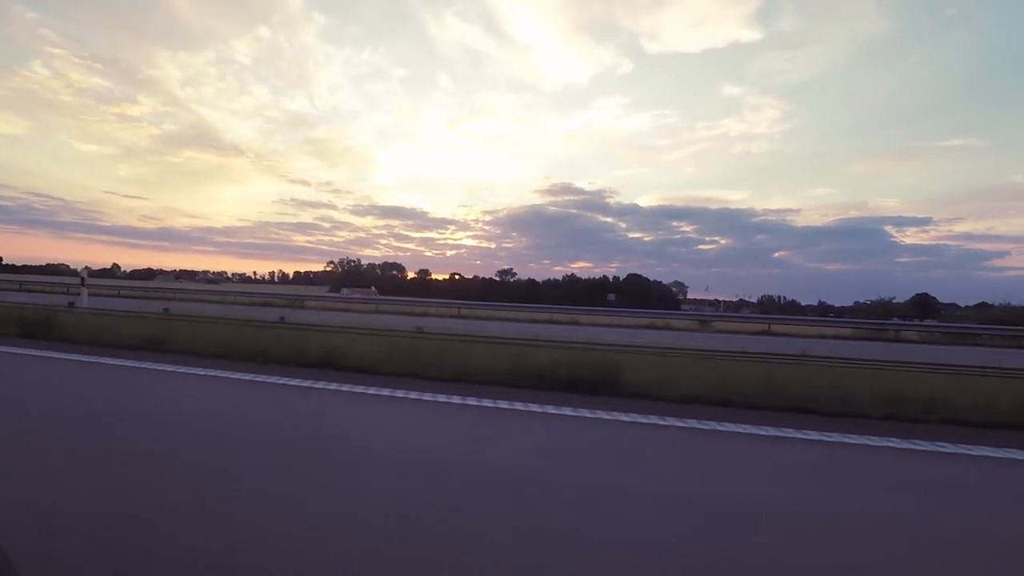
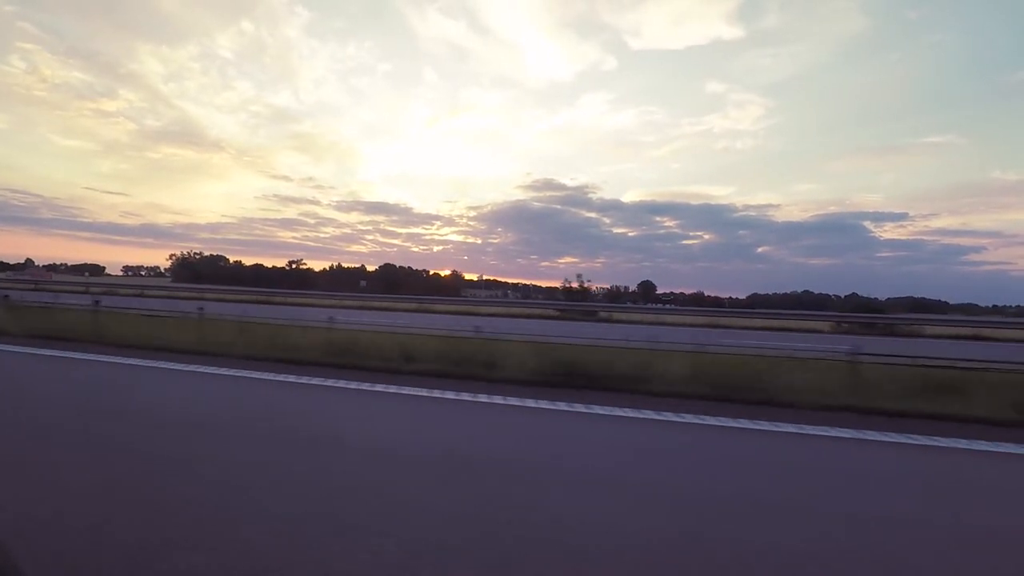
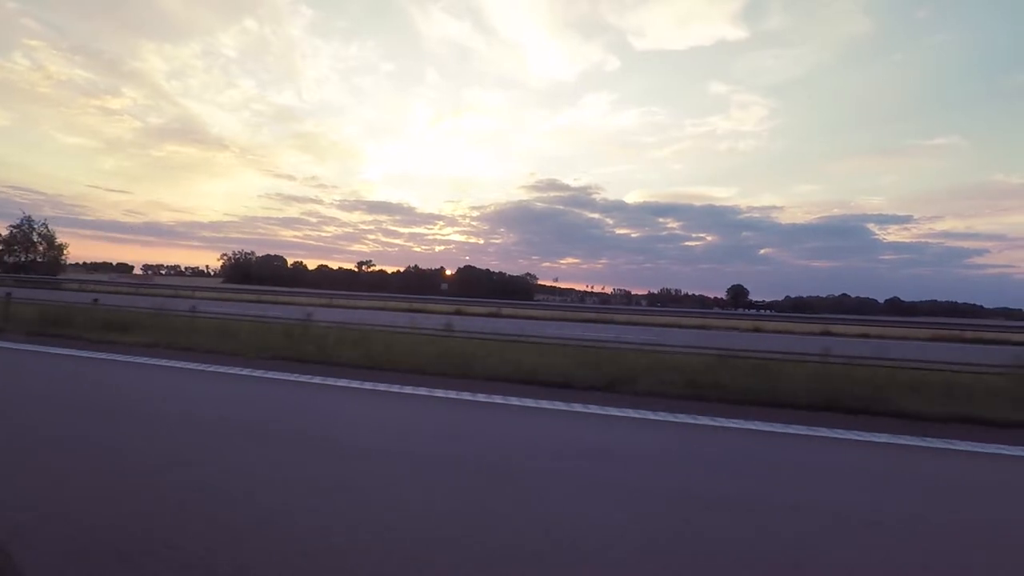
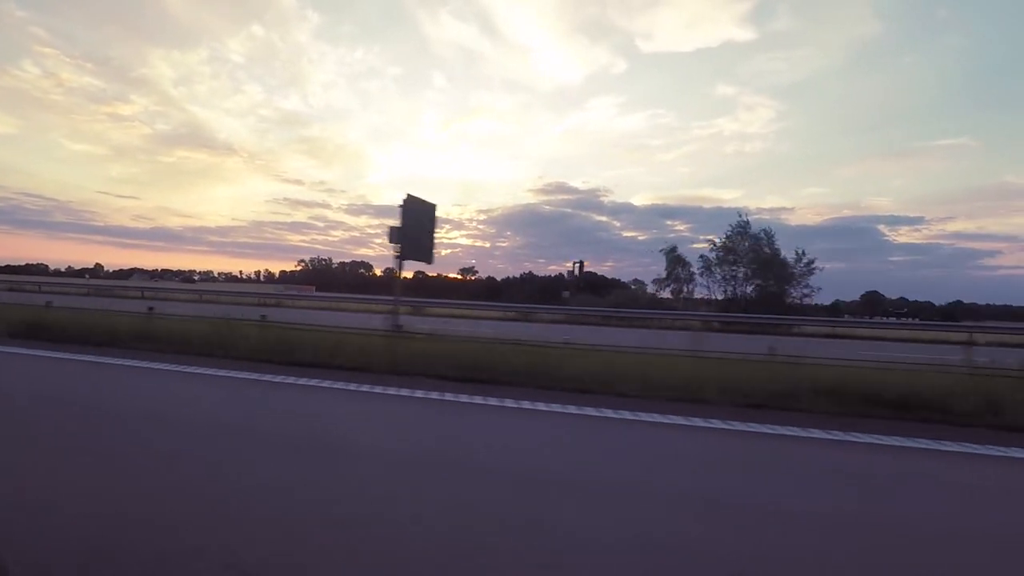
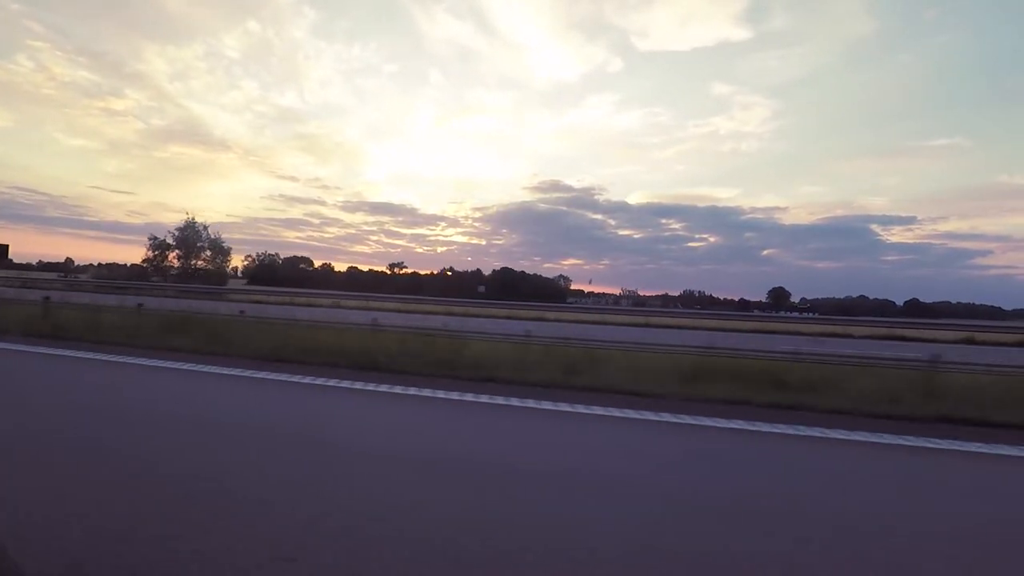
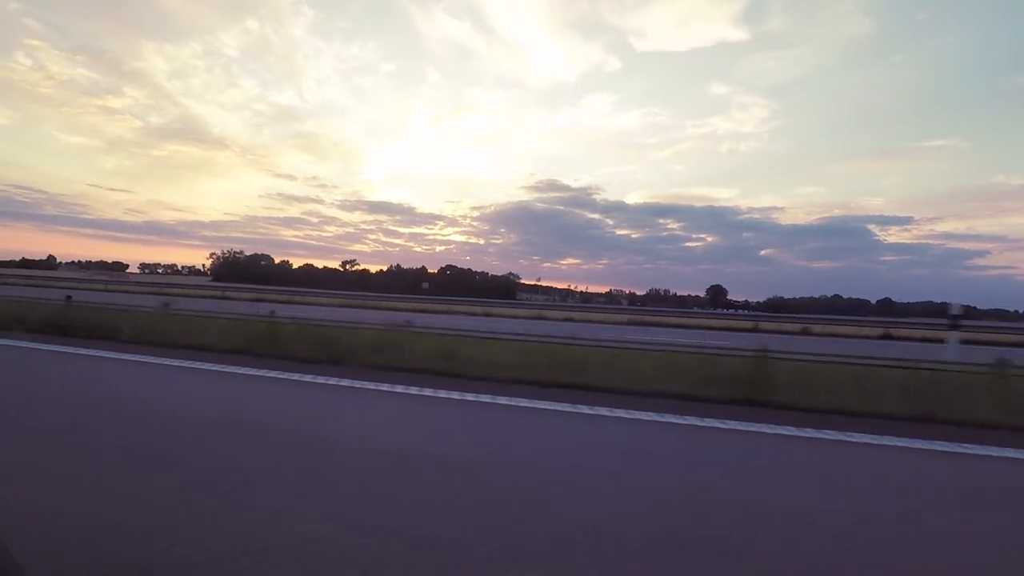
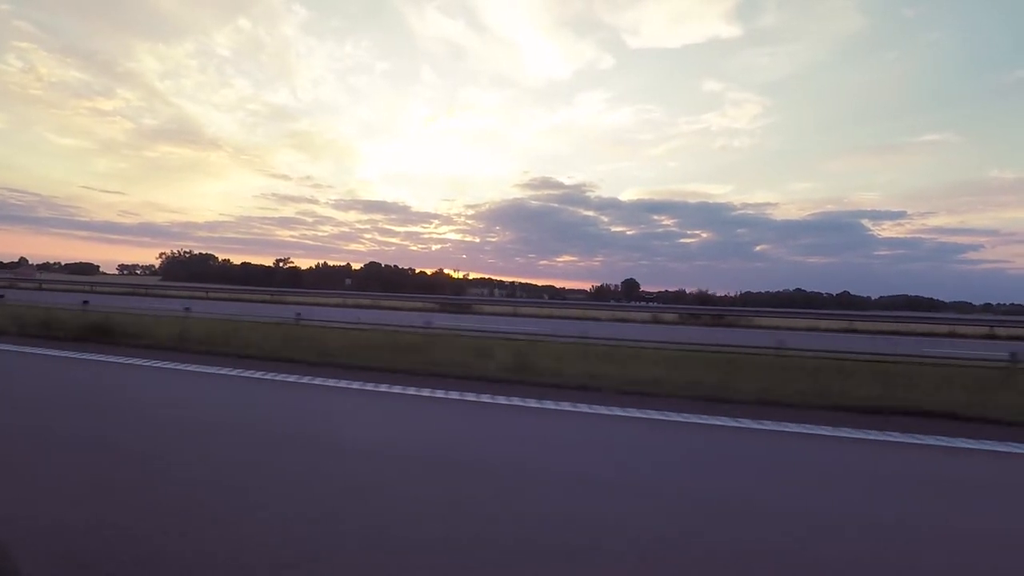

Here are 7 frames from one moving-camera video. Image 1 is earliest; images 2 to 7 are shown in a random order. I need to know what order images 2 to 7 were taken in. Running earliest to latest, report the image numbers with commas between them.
4, 5, 3, 6, 2, 7
